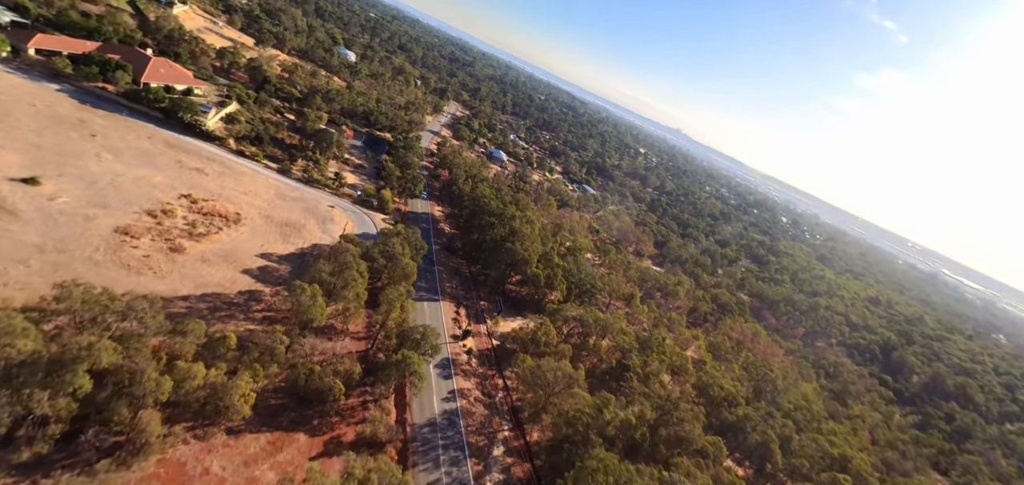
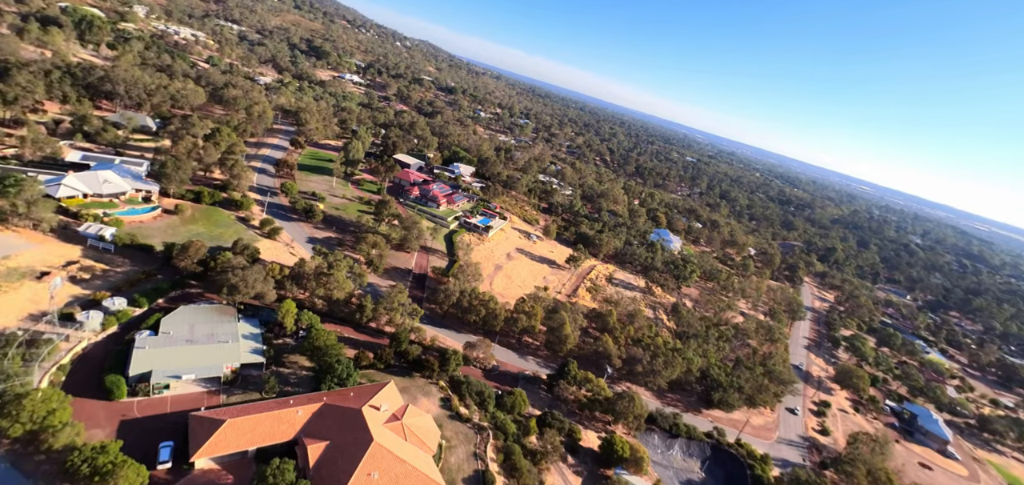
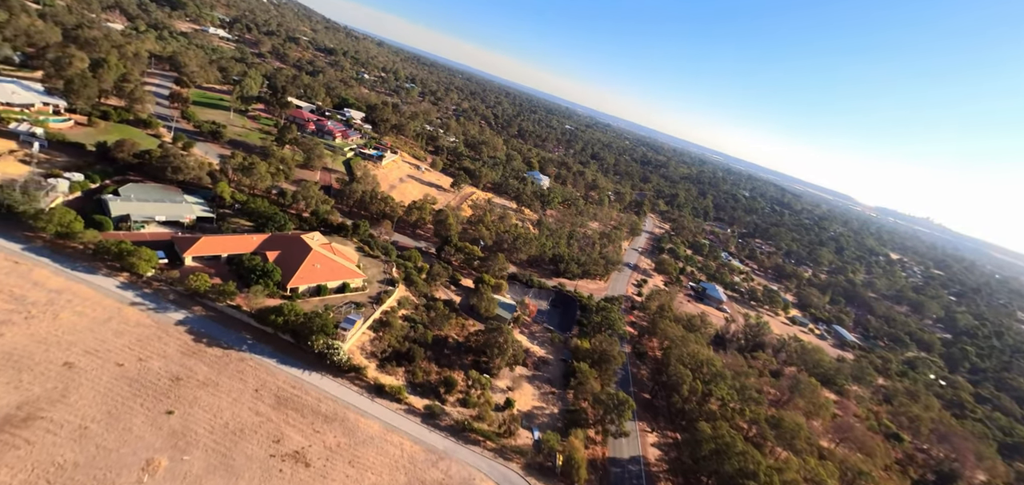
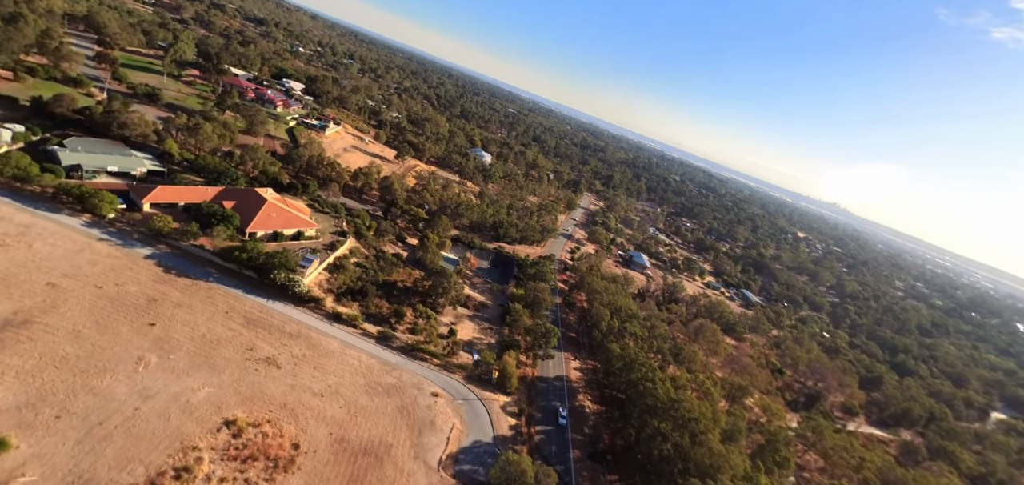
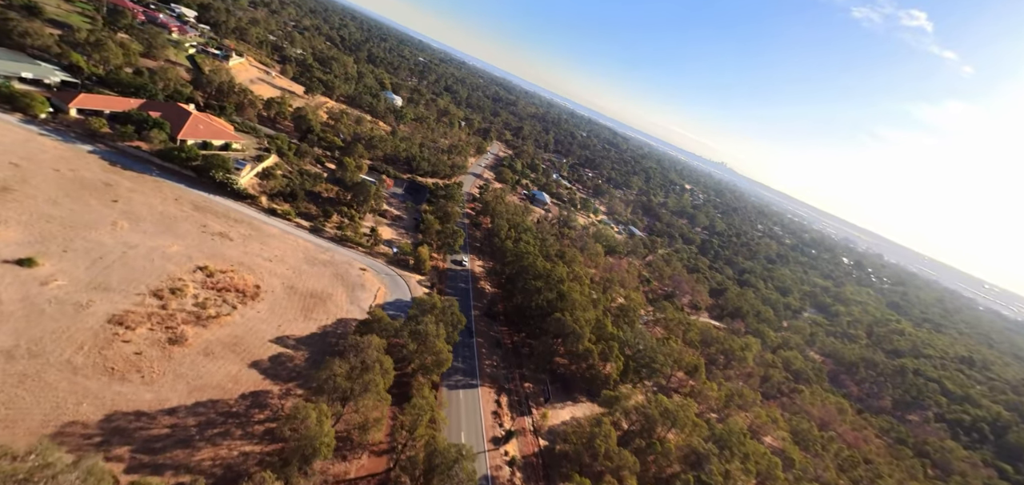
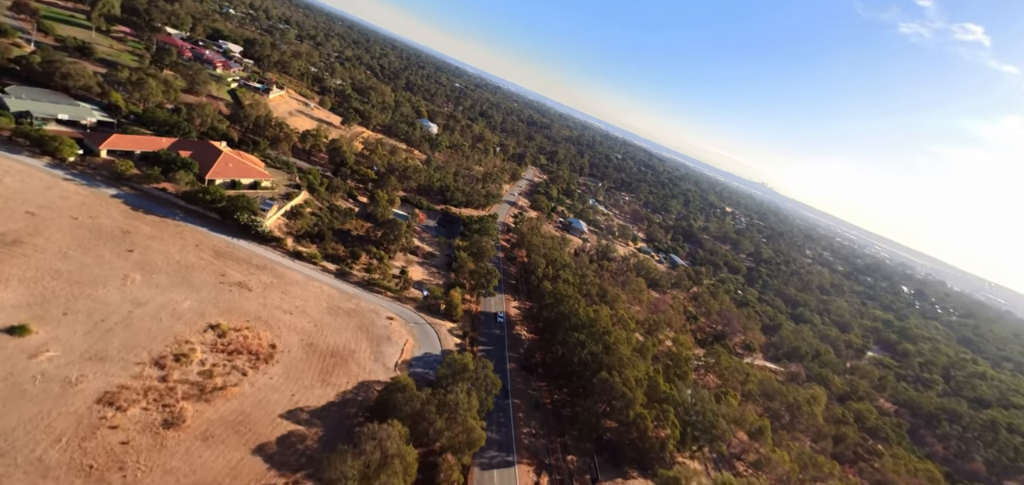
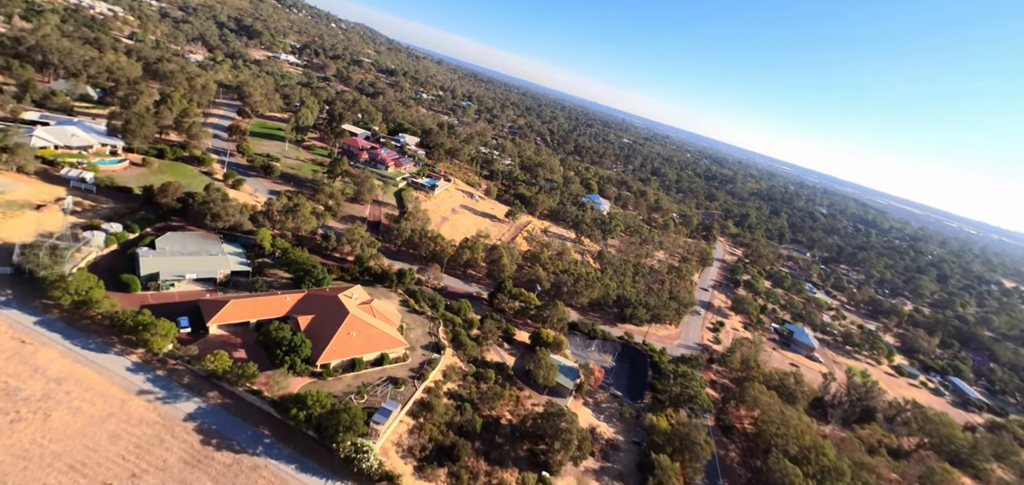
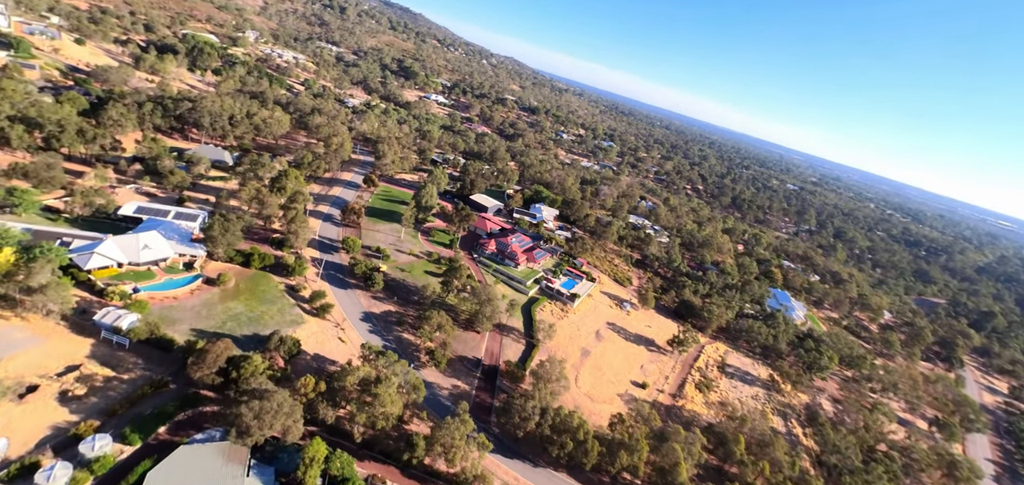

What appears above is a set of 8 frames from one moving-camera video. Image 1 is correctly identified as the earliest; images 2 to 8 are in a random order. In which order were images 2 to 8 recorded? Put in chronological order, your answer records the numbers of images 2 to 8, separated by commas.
5, 6, 4, 3, 7, 2, 8
